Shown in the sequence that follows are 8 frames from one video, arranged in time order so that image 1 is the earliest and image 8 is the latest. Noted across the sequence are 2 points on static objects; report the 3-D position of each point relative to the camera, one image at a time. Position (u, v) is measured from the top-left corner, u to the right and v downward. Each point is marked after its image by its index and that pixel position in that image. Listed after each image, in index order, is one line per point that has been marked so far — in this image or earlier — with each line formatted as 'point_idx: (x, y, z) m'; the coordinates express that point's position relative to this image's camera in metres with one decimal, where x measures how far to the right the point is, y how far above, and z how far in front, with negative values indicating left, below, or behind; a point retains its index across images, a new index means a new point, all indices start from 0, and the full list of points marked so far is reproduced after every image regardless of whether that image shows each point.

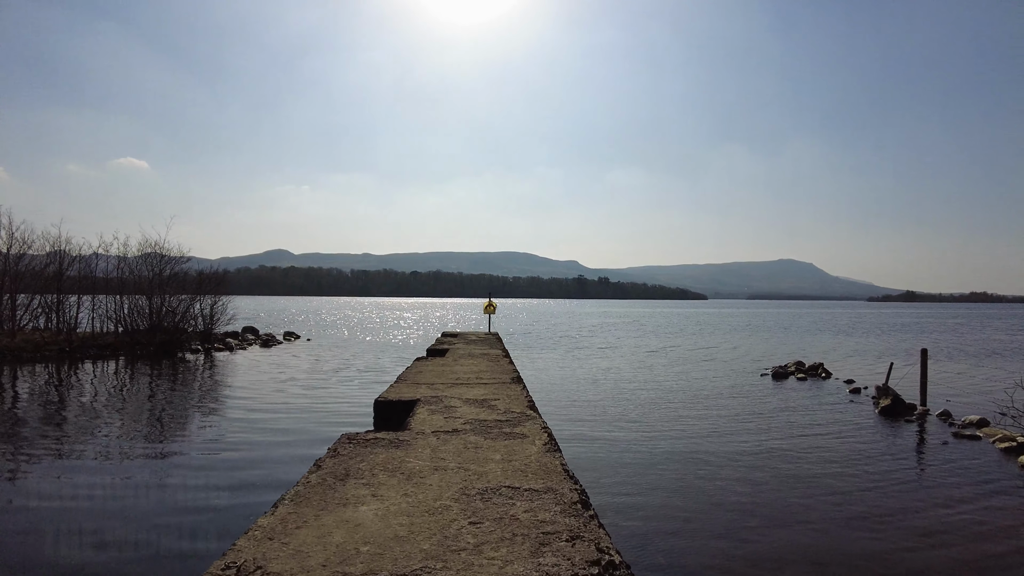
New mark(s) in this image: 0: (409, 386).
0: (-1.5, -1.4, +8.4) m
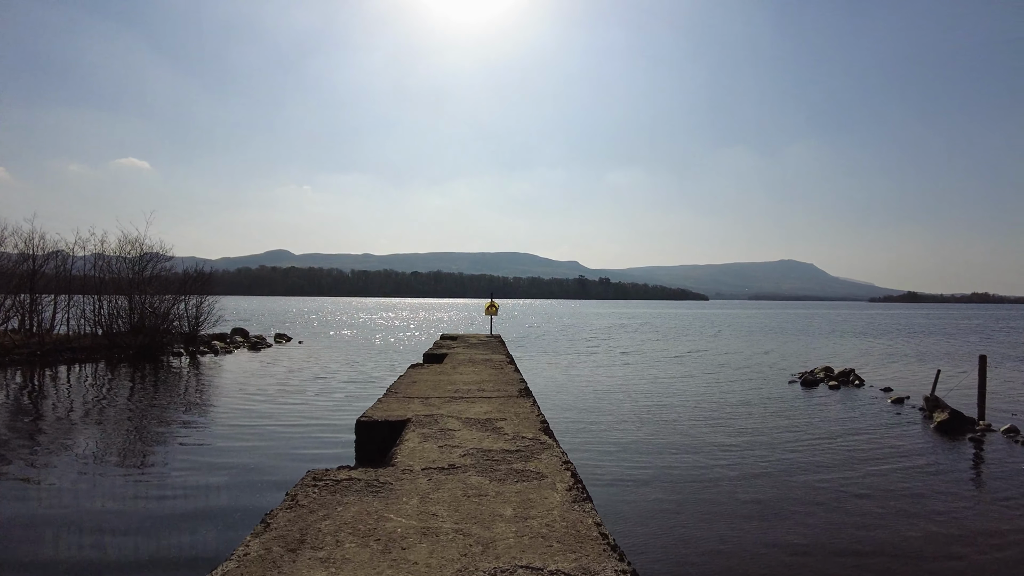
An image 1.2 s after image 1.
0: (-1.4, -1.4, +7.2) m
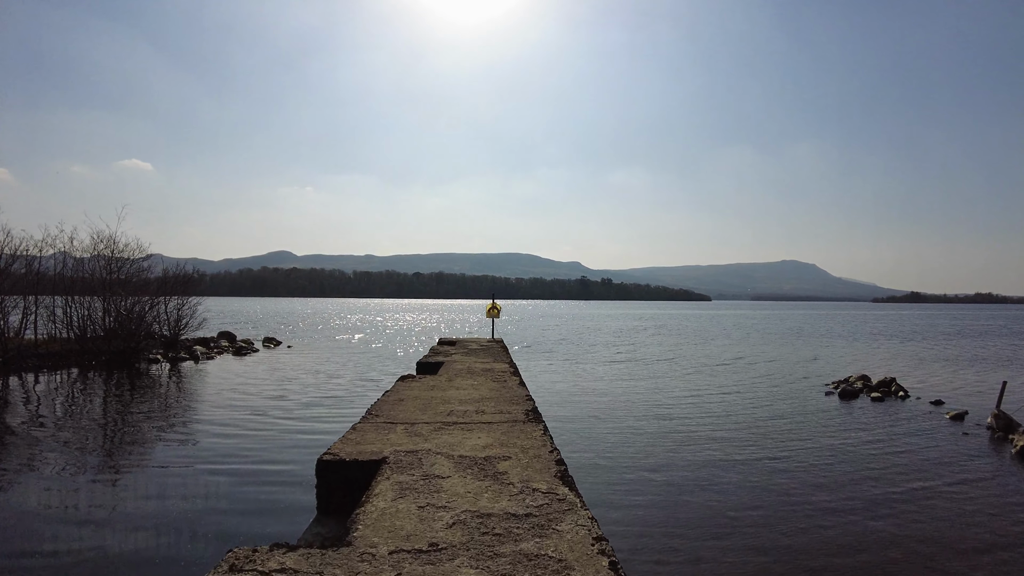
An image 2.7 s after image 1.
0: (-1.3, -1.4, +5.9) m
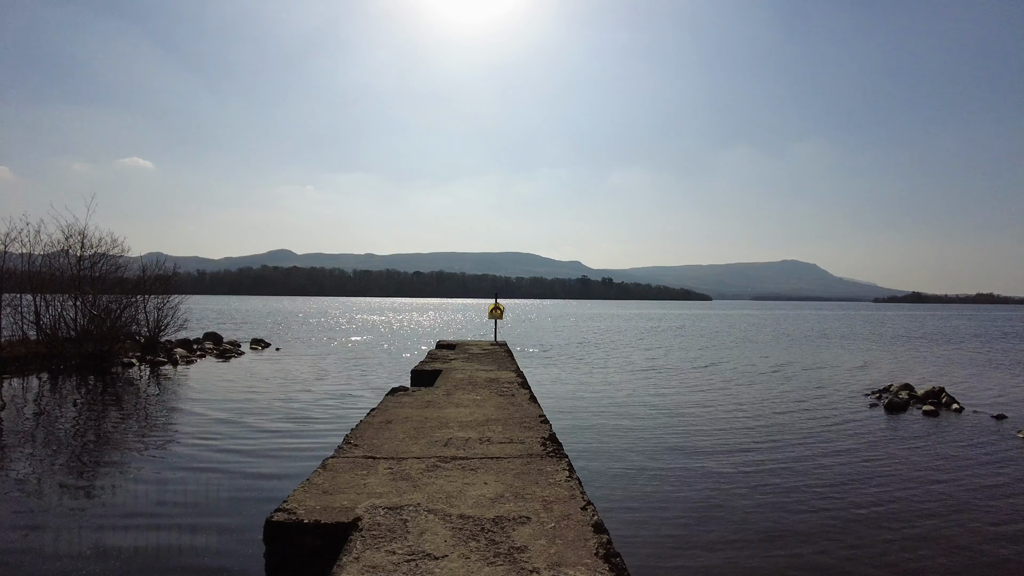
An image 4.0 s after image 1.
0: (-1.2, -1.4, +4.6) m
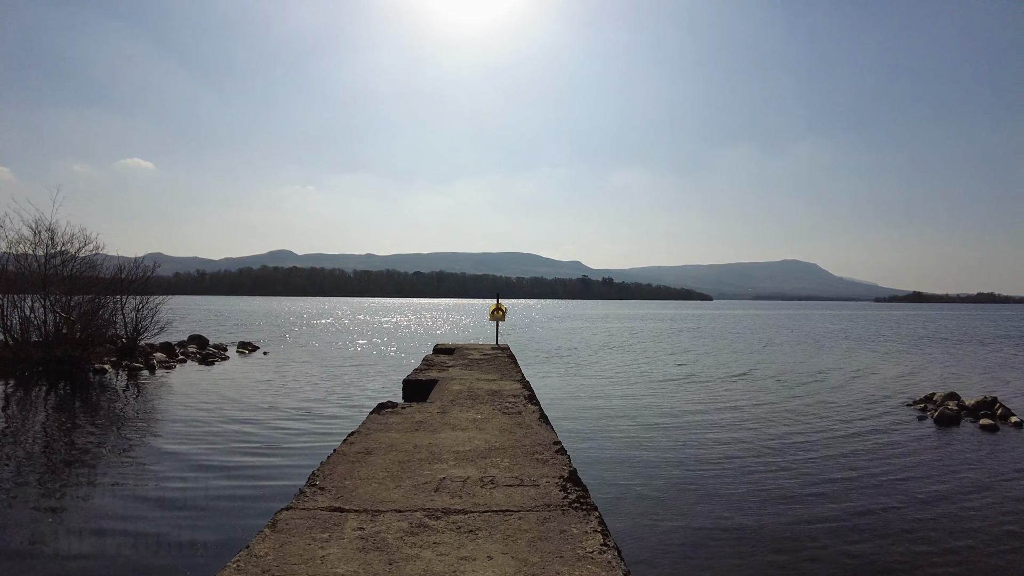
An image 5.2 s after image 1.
0: (-1.1, -1.3, +3.4) m
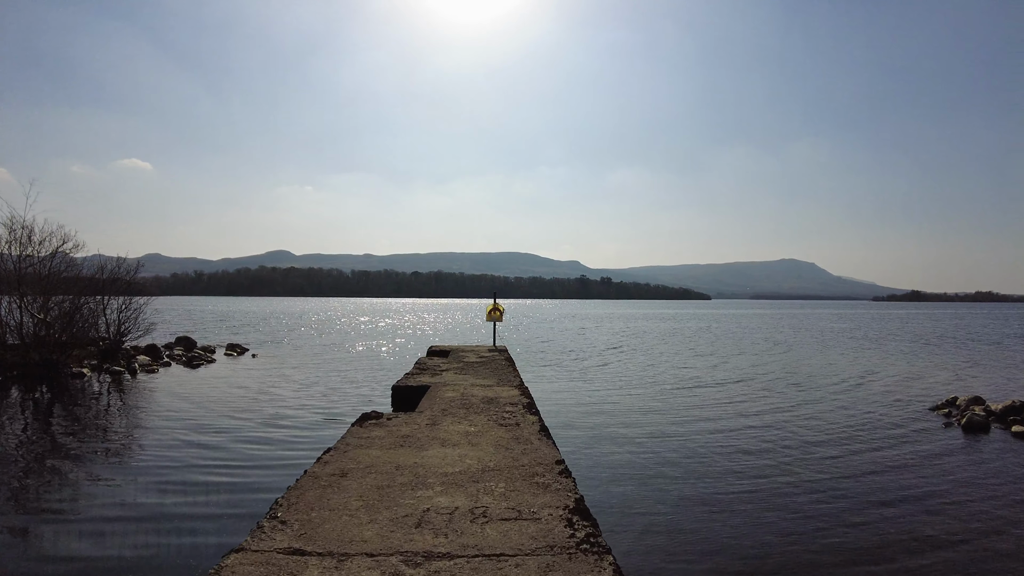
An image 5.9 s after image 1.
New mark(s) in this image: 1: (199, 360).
0: (-1.2, -1.3, +2.8) m
1: (-9.6, -2.2, +18.3) m
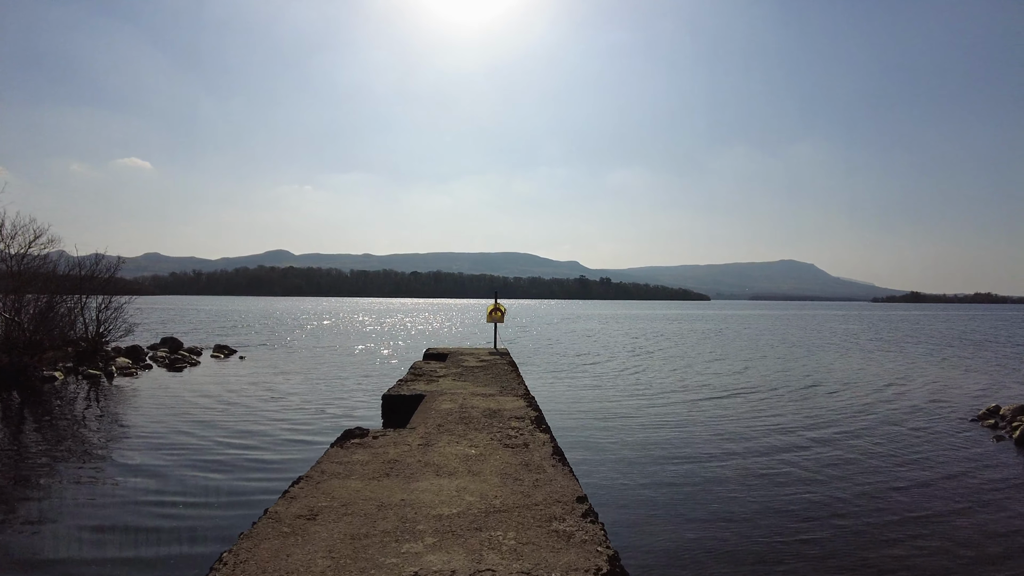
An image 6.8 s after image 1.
0: (-1.1, -1.3, +1.9) m
1: (-9.6, -2.2, +17.4) m
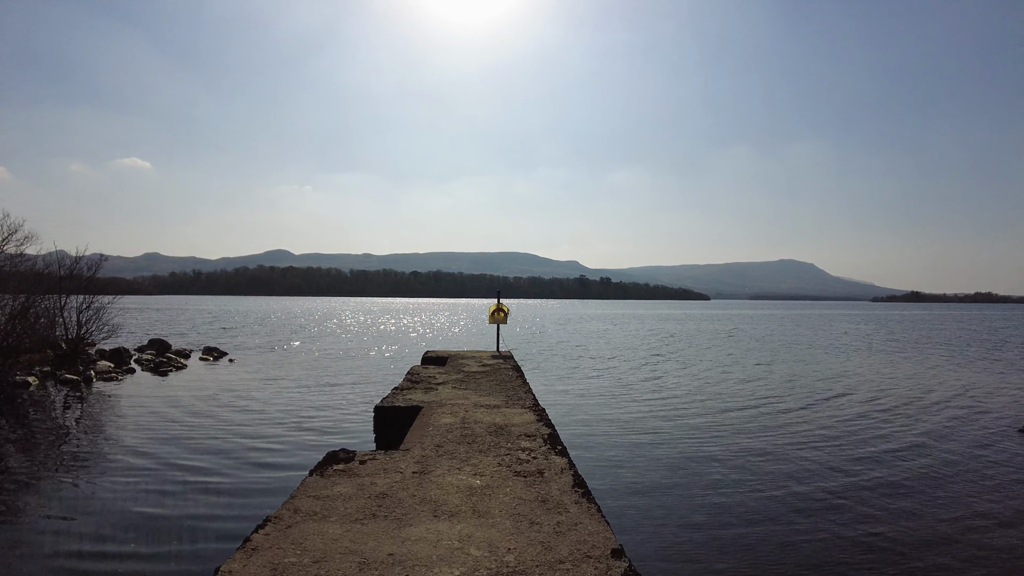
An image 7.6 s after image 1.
0: (-1.0, -1.3, +1.1) m
1: (-9.5, -2.2, +16.7) m
